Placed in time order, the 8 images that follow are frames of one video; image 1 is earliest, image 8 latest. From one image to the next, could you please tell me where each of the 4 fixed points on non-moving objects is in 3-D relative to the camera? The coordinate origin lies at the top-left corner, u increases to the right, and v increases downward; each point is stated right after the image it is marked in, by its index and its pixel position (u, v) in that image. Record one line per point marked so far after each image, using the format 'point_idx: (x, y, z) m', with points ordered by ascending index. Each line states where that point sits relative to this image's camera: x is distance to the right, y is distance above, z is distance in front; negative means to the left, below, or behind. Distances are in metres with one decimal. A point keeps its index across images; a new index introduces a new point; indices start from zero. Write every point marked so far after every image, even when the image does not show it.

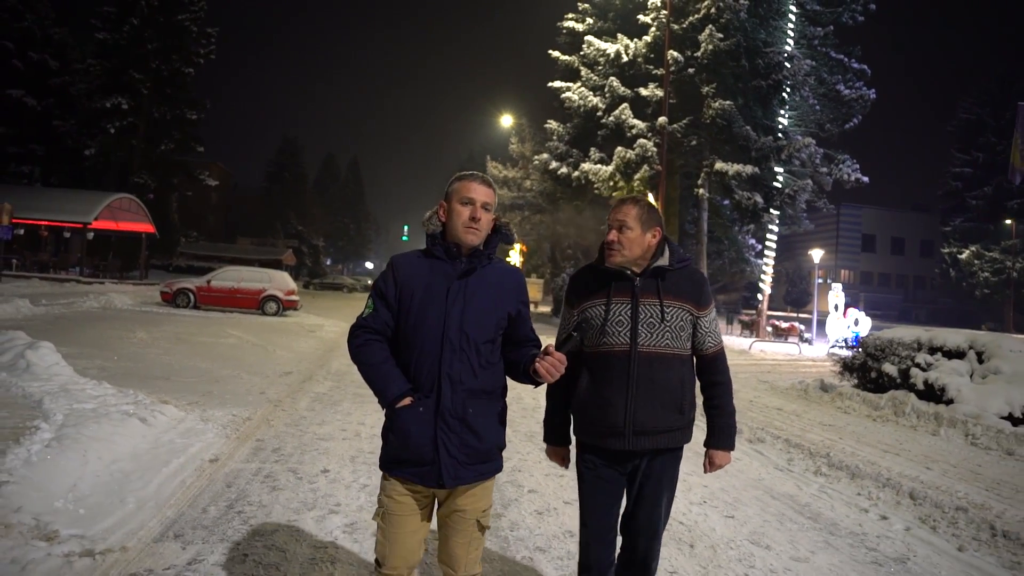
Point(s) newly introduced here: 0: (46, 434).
0: (-3.9, -1.2, +5.9) m
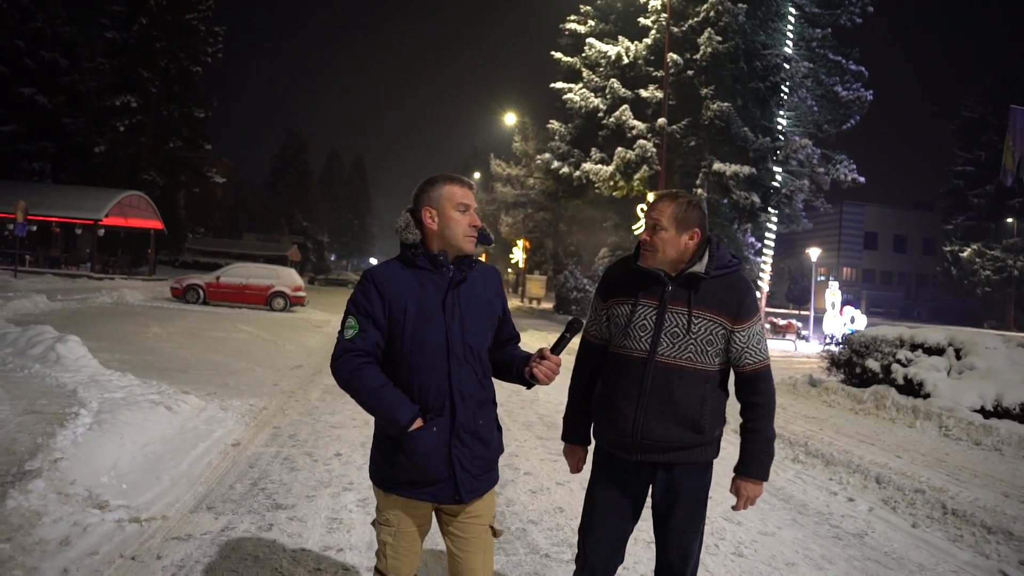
0: (-4.0, -1.2, +6.5) m
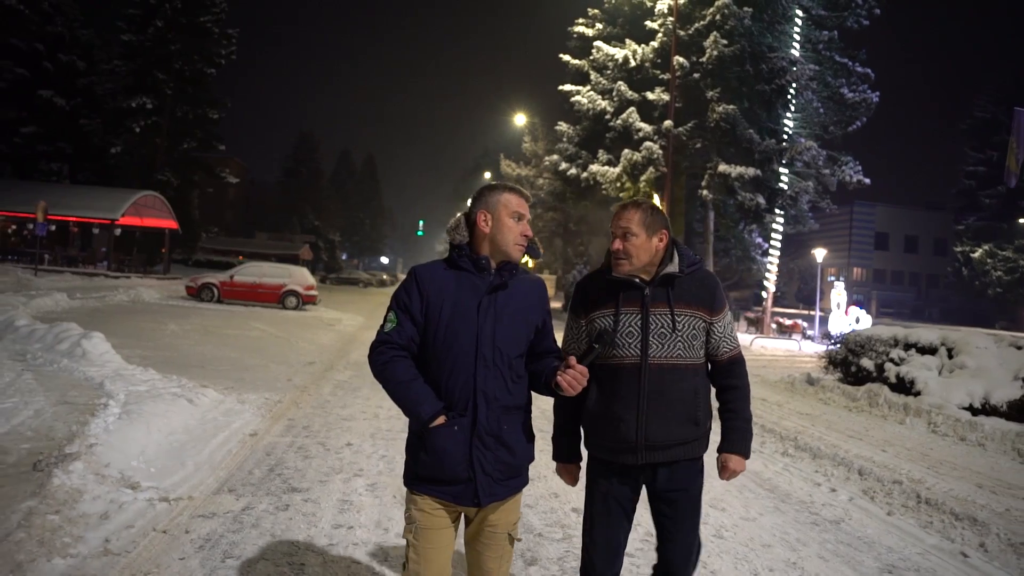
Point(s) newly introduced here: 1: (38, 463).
0: (-4.0, -1.2, +7.0) m
1: (-3.5, -1.3, +5.2) m
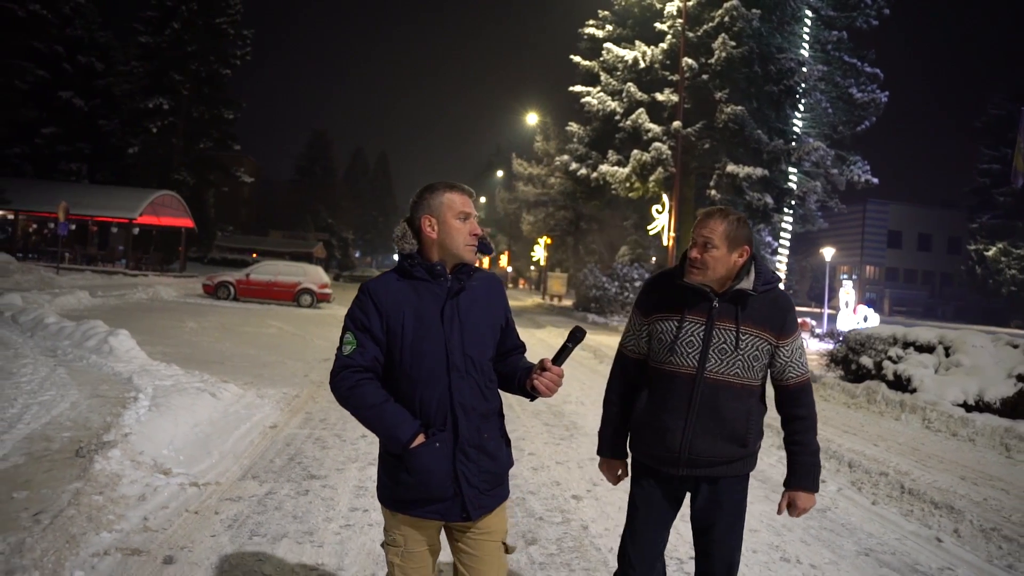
0: (-3.9, -1.2, +7.4) m
1: (-3.5, -1.3, +5.6) m
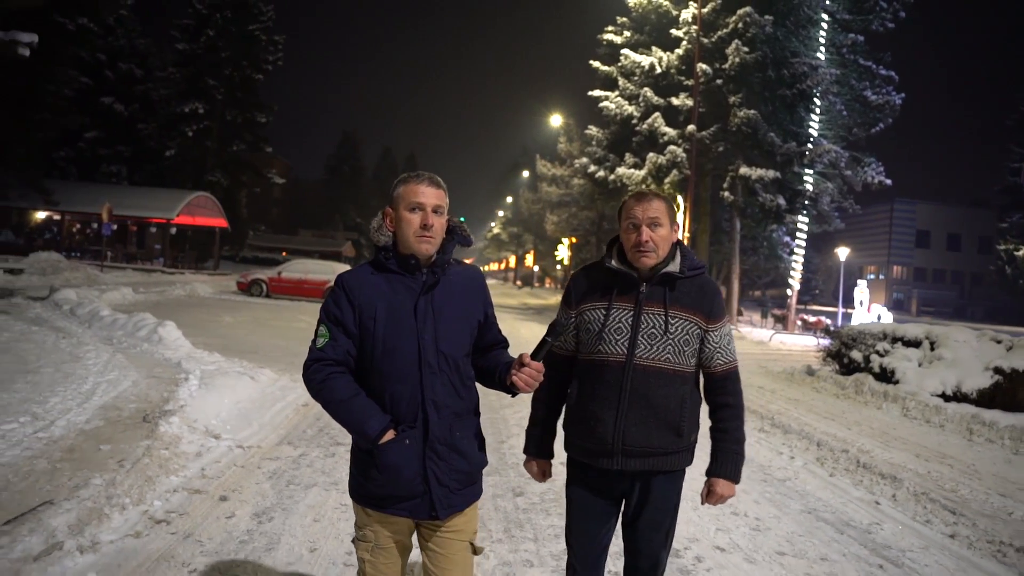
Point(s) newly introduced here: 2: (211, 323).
0: (-3.9, -1.2, +8.5) m
1: (-3.5, -1.2, +6.7) m
2: (-7.7, -0.9, +17.7) m
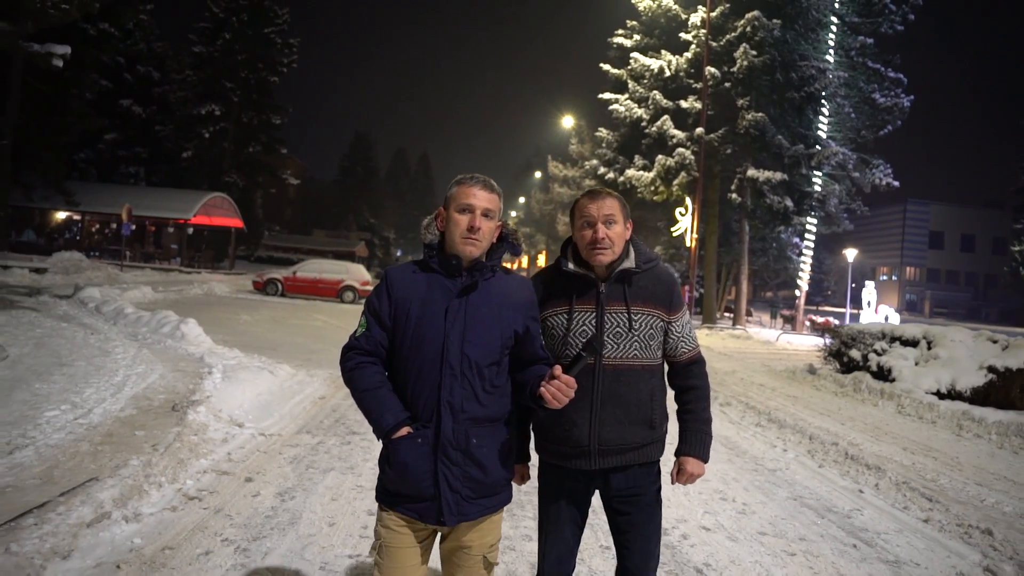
0: (-3.8, -1.1, +9.0) m
1: (-3.5, -1.2, +7.2) m
2: (-7.4, -0.9, +18.2) m
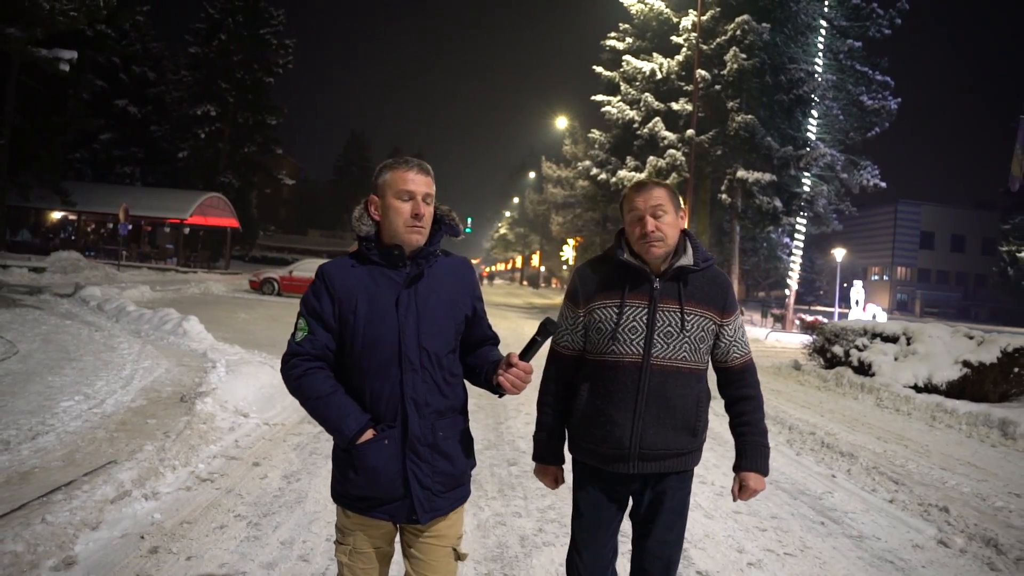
0: (-3.9, -1.1, +9.4) m
1: (-3.6, -1.2, +7.6) m
2: (-7.6, -0.8, +18.6) m
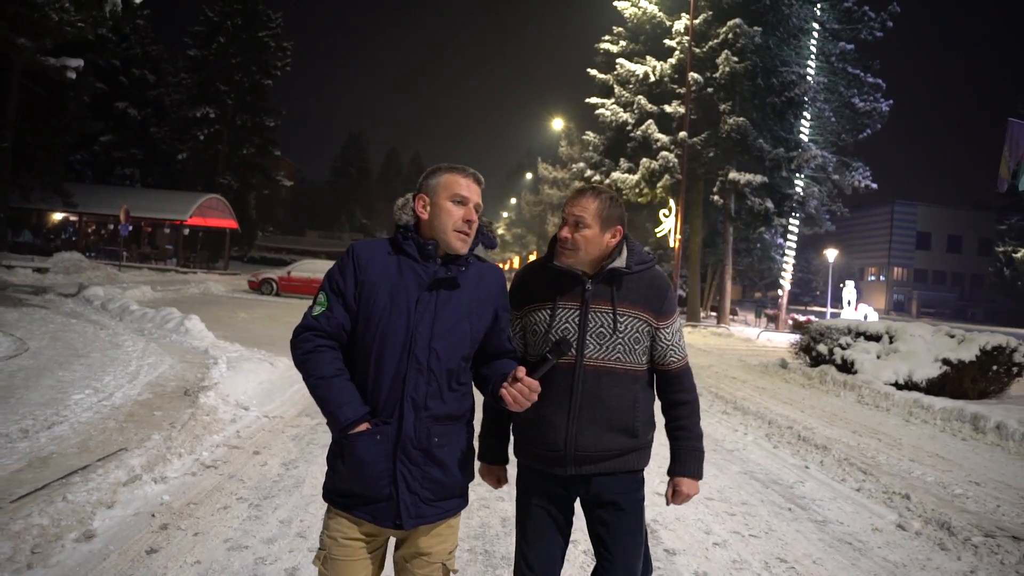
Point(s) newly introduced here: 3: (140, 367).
0: (-4.0, -1.1, +9.7) m
1: (-3.7, -1.2, +7.9) m
2: (-7.7, -0.8, +18.9) m
3: (-4.9, -1.0, +9.2) m
